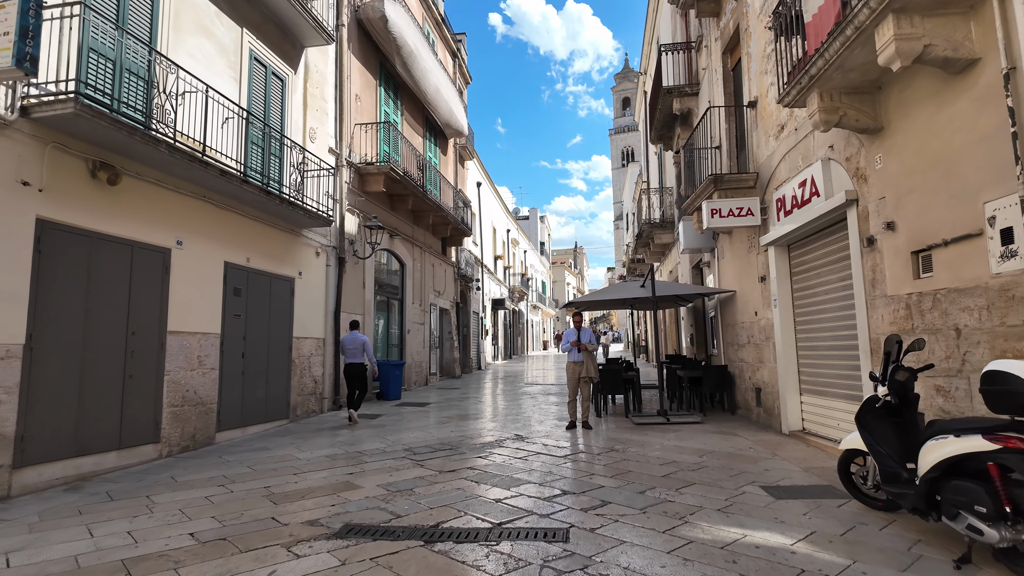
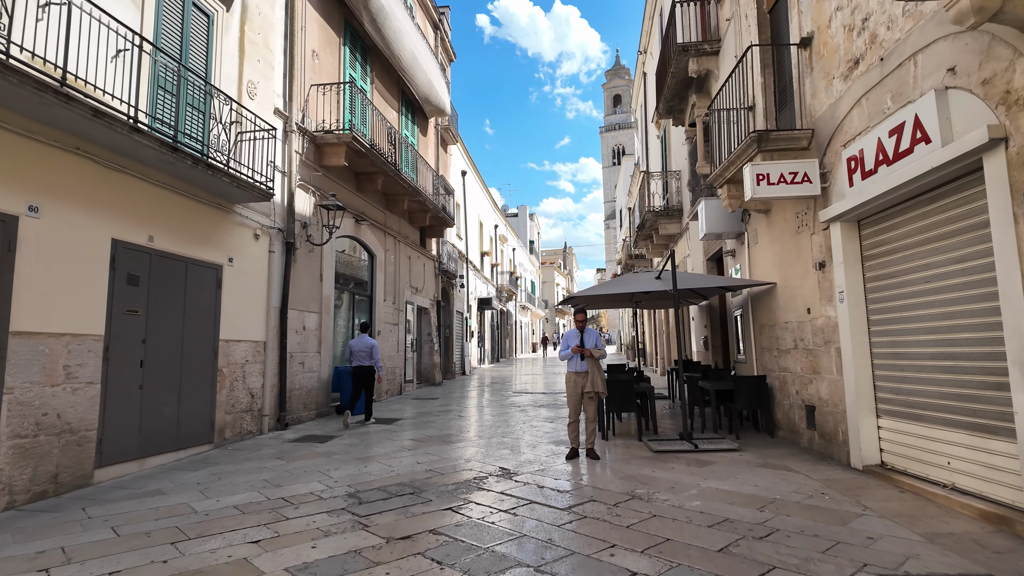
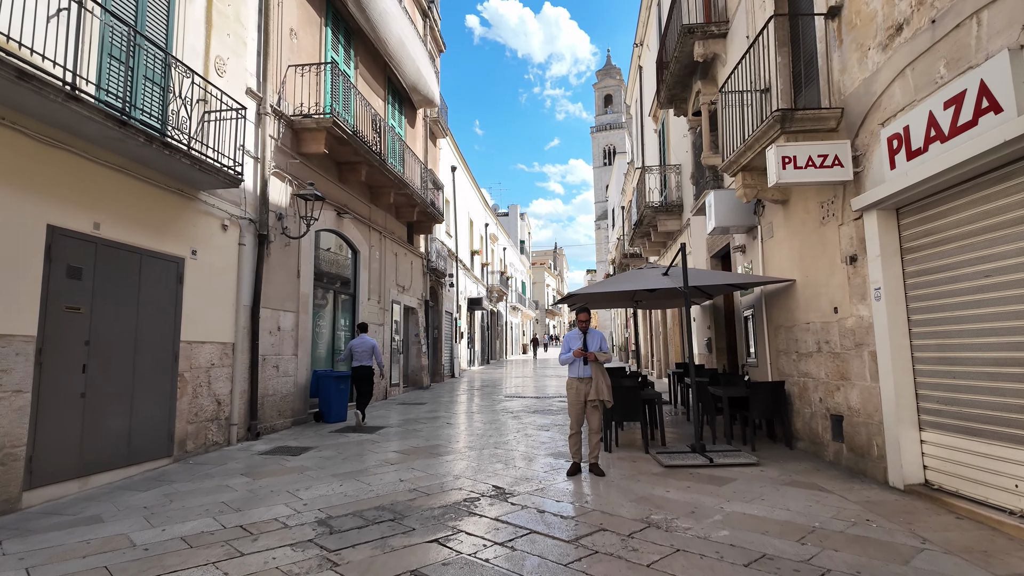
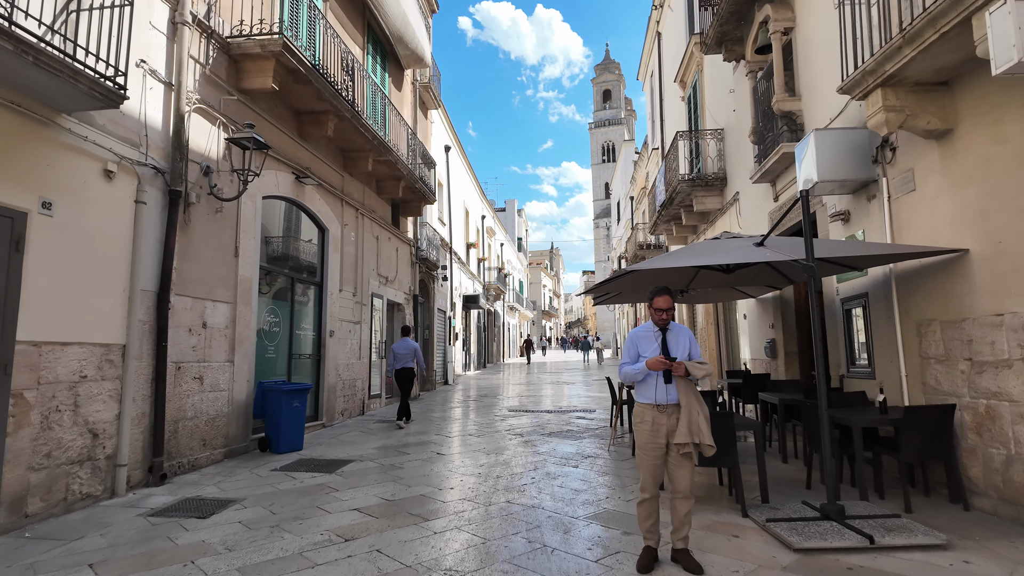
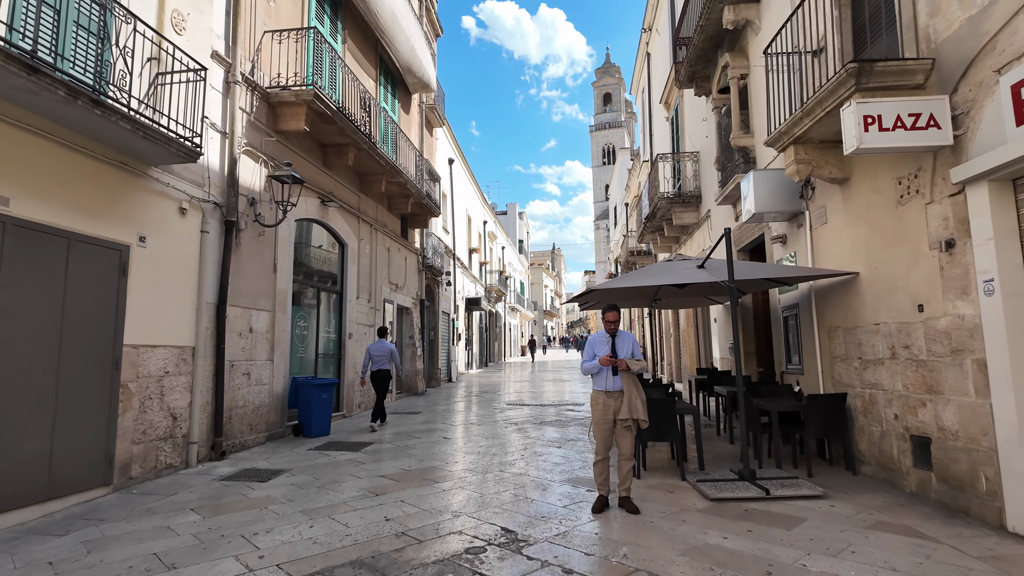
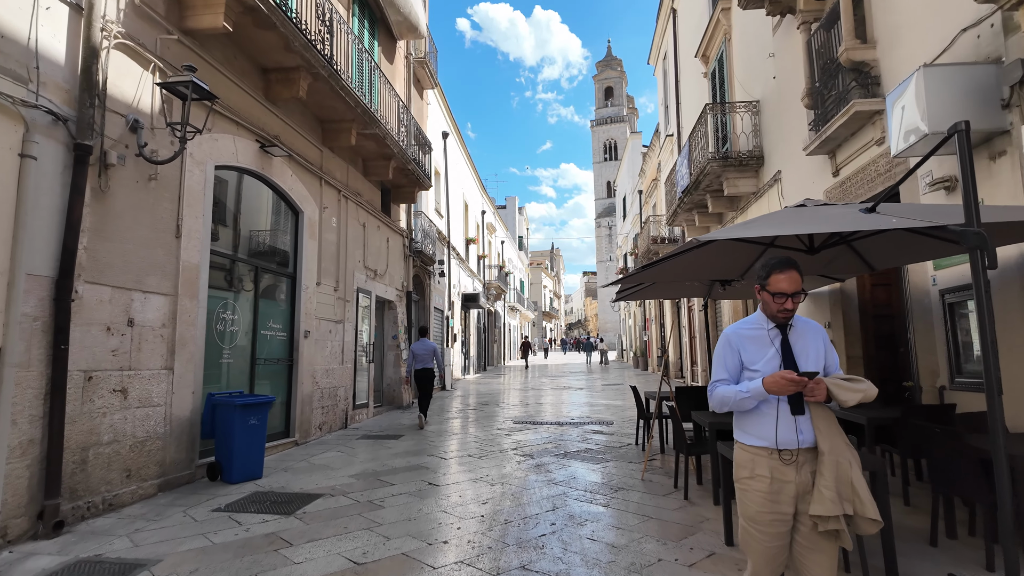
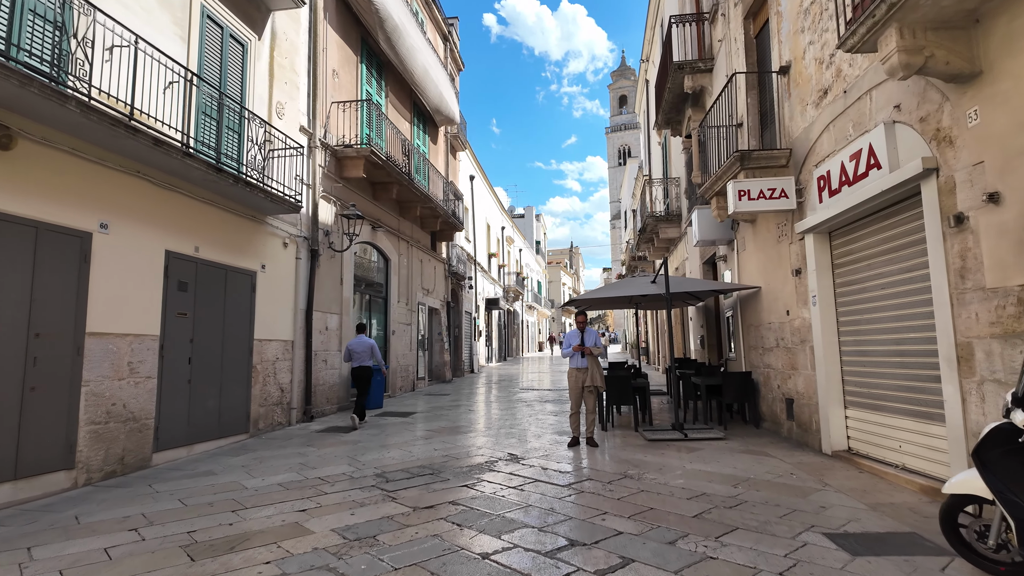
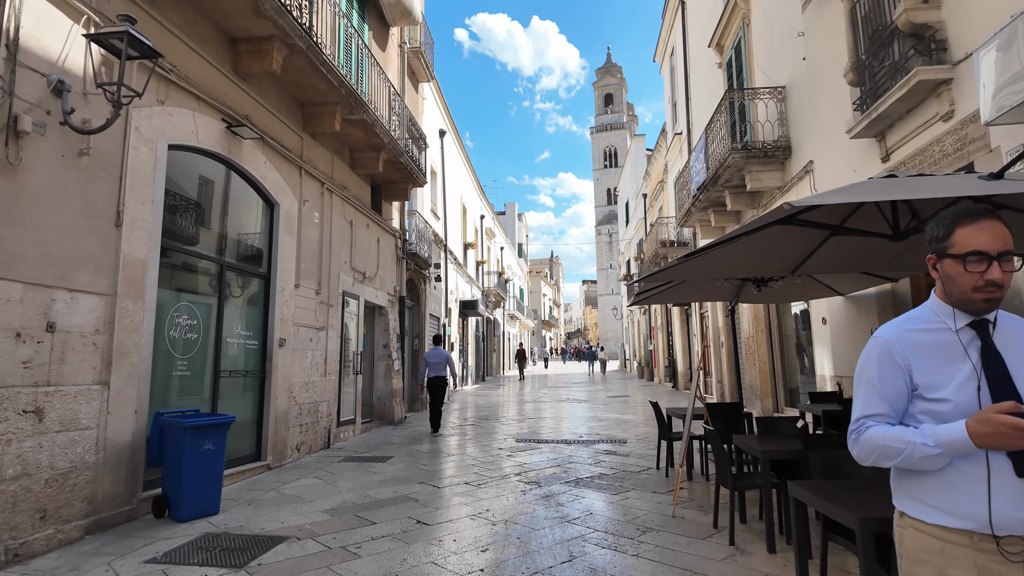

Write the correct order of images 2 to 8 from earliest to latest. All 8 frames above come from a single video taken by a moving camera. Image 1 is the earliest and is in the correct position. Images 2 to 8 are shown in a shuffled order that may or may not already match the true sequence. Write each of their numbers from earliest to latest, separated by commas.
7, 2, 3, 5, 4, 6, 8
